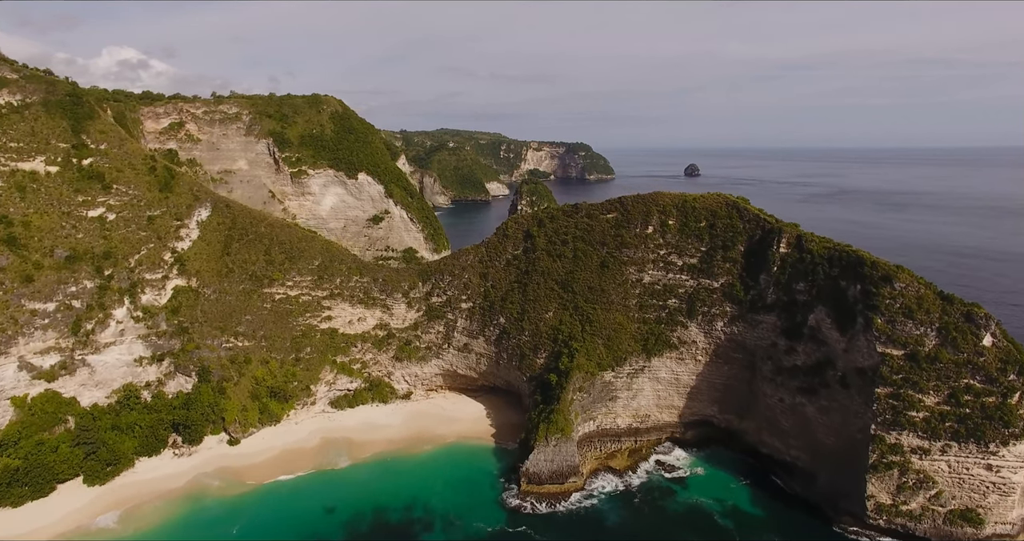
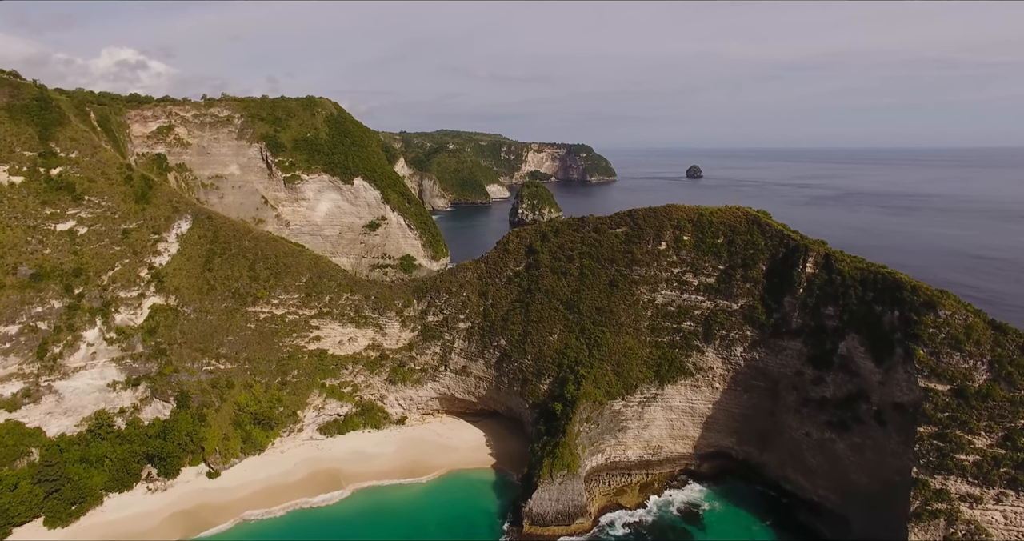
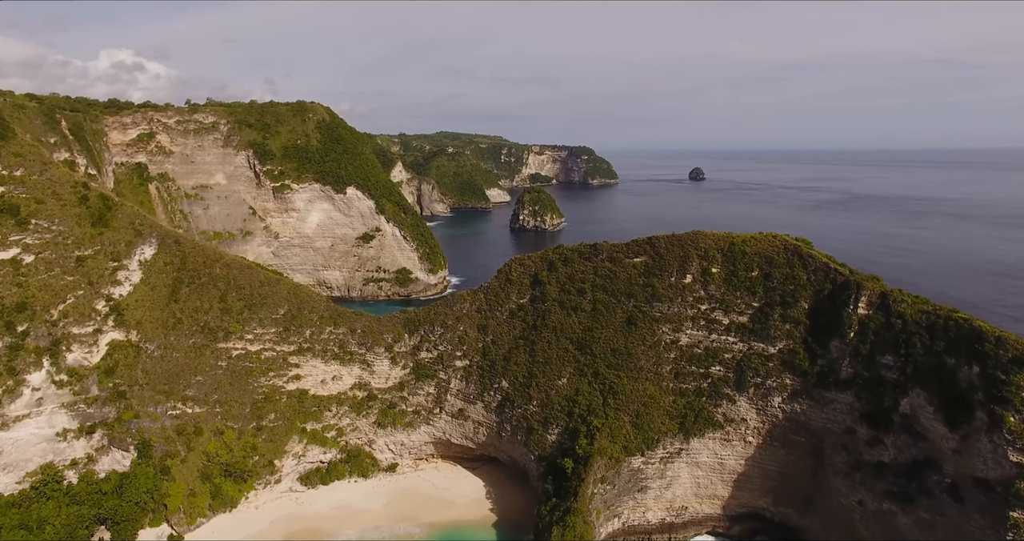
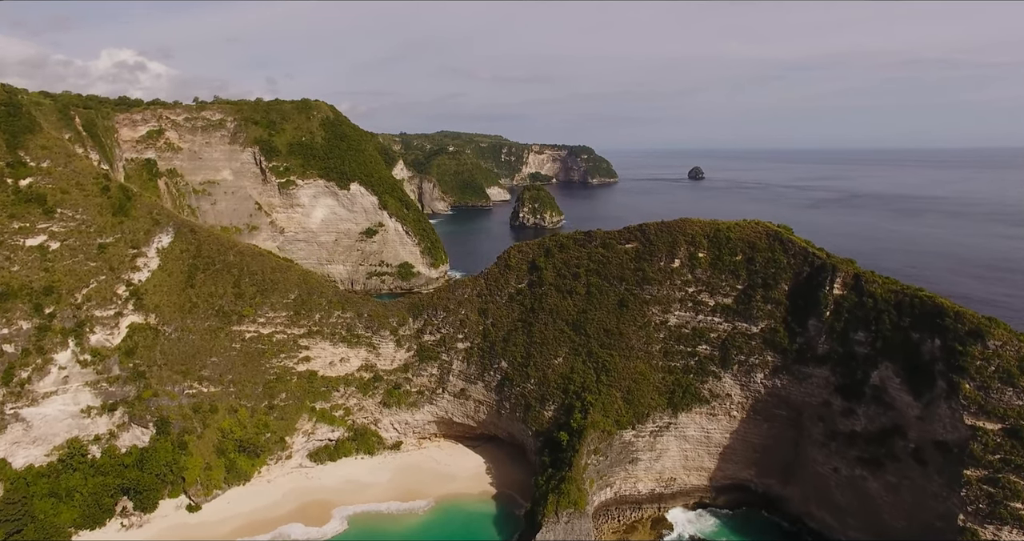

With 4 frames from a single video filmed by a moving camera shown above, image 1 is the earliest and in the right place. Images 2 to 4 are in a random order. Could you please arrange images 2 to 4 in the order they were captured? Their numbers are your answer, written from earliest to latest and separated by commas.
2, 4, 3
